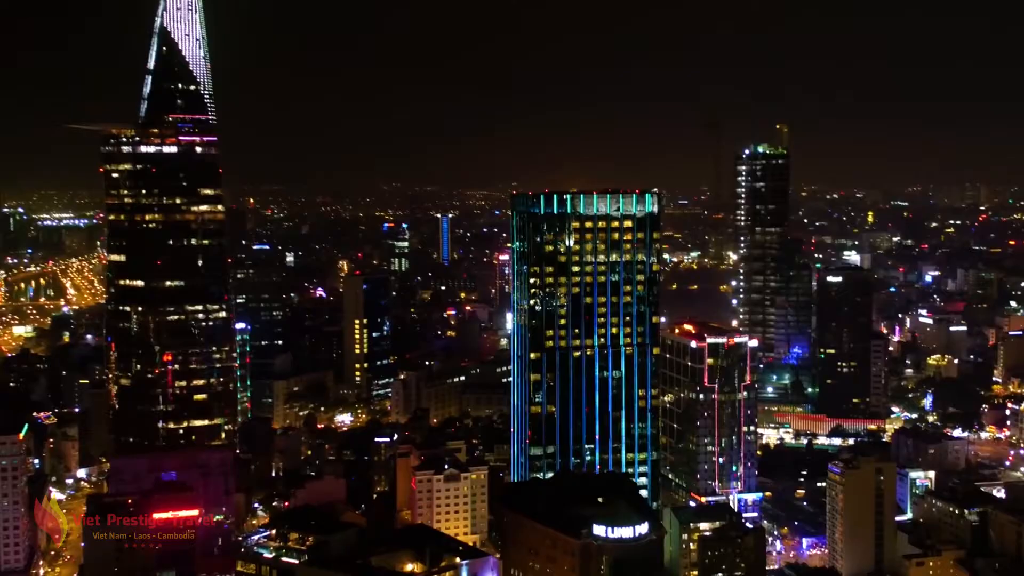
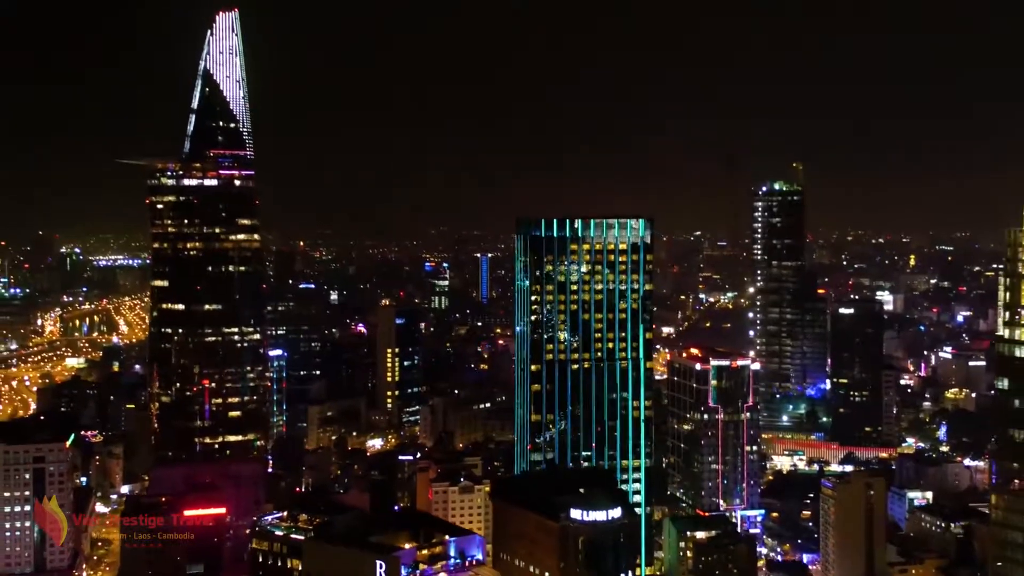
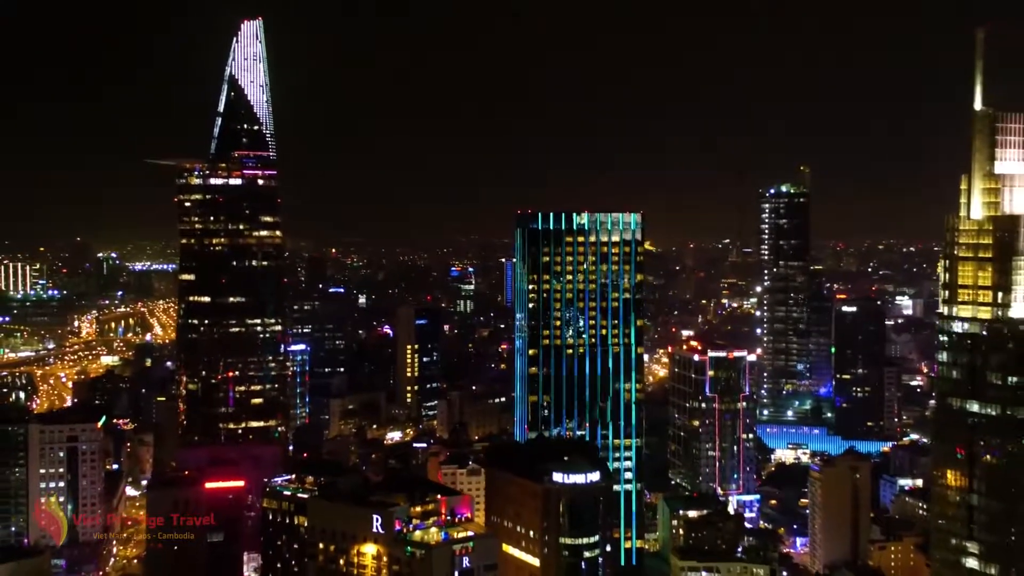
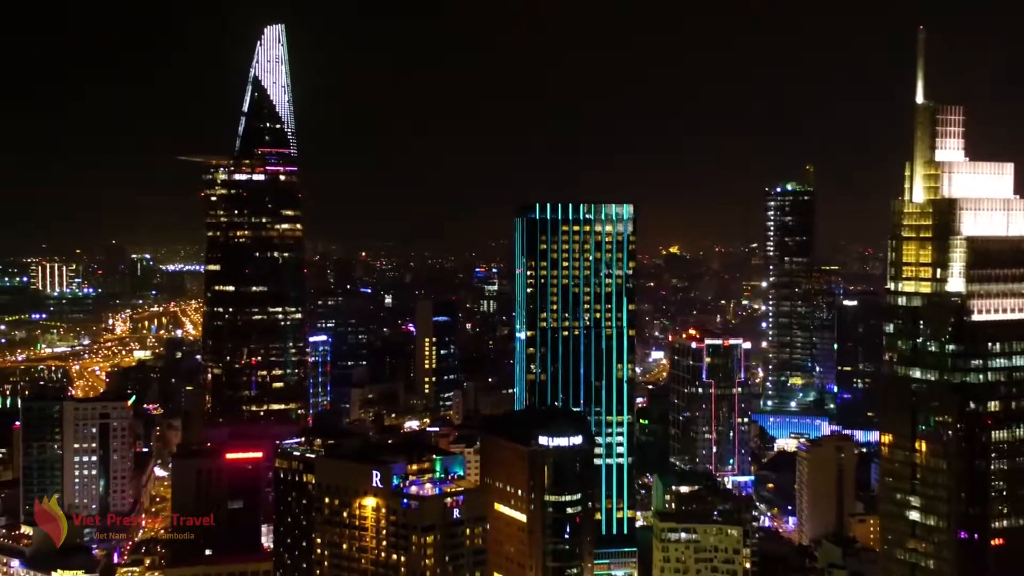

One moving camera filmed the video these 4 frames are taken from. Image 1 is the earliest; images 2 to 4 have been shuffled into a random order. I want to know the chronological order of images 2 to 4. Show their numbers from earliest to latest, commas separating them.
2, 3, 4
